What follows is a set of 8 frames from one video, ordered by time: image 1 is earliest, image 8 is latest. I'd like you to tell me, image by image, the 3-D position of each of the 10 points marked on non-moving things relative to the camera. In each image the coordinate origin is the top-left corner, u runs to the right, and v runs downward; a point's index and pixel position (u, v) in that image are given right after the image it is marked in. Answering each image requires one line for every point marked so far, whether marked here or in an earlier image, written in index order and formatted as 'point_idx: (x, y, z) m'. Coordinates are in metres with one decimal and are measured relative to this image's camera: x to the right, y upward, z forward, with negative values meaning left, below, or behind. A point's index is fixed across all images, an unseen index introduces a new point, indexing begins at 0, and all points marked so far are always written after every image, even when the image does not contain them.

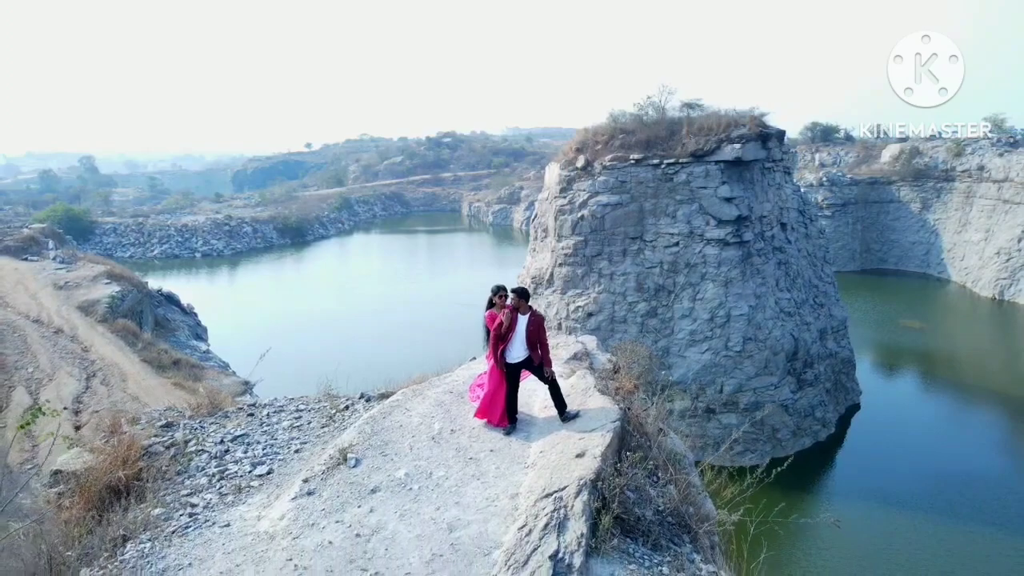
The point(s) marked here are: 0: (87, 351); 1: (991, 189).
0: (-6.0, -0.9, +9.2) m
1: (+14.8, +3.0, +20.0) m
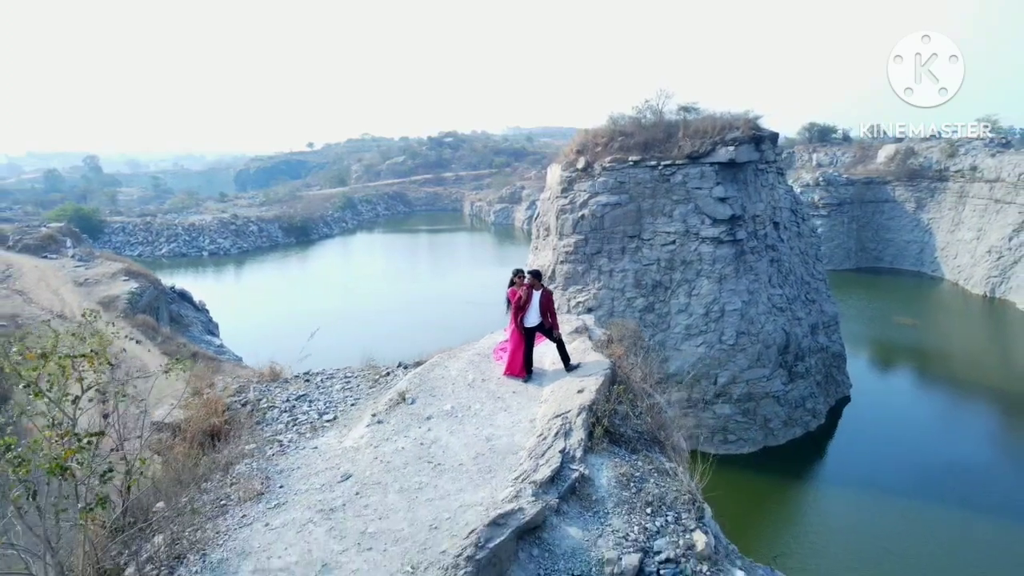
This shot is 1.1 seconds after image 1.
0: (-6.0, -0.8, +9.7) m
1: (+14.9, +3.1, +20.4) m
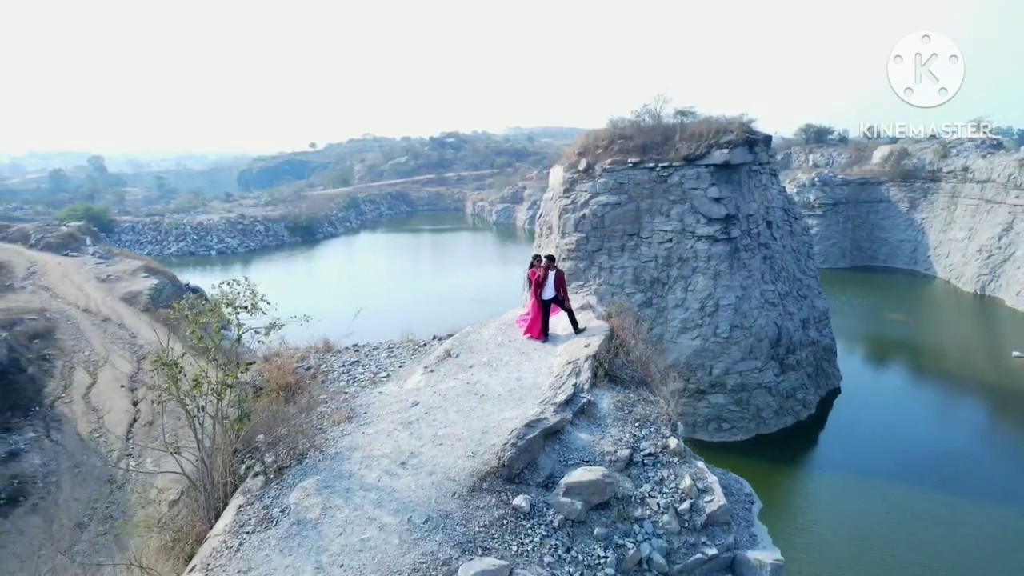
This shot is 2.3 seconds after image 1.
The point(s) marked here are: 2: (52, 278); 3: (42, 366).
0: (-5.9, -0.8, +10.2) m
1: (+14.9, +3.2, +20.9) m
2: (-8.7, +0.2, +12.2) m
3: (-6.6, -1.1, +9.1) m
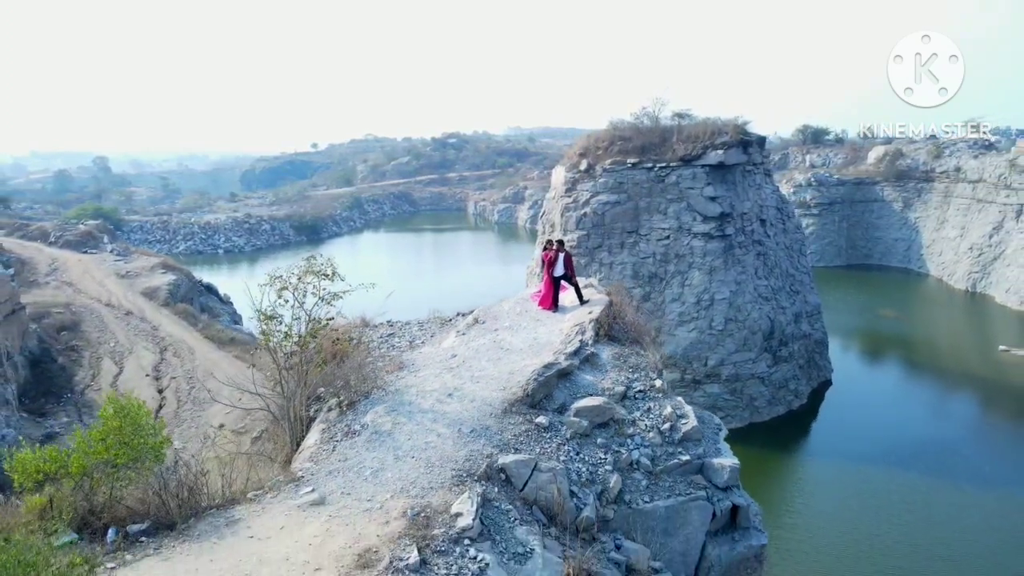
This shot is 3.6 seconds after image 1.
0: (-5.8, -0.7, +10.6) m
1: (+15.0, +3.3, +21.4) m
2: (-8.6, +0.3, +12.7) m
3: (-6.5, -1.0, +9.6) m
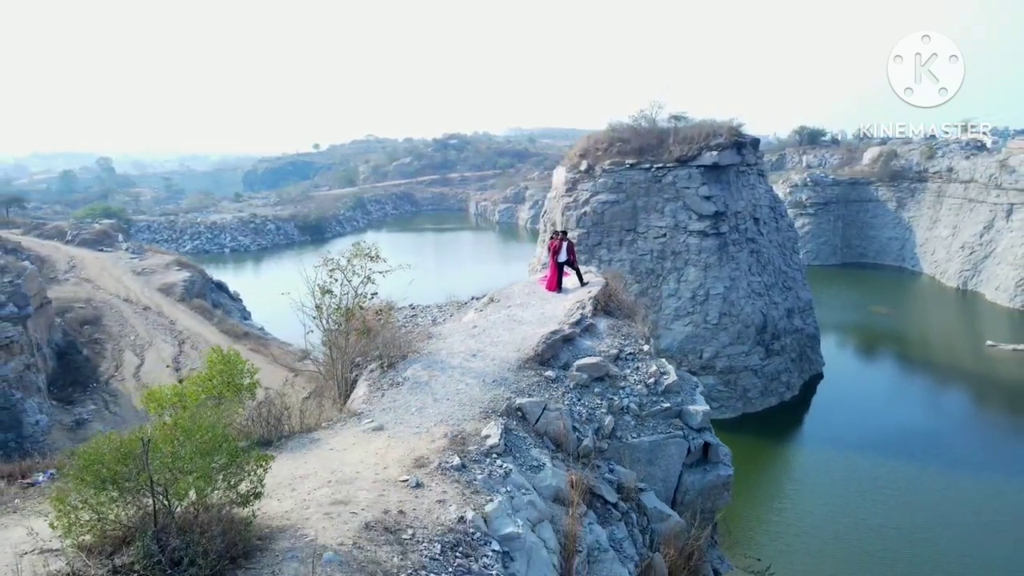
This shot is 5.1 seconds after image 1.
0: (-5.8, -0.6, +11.1) m
1: (+15.1, +3.3, +21.8) m
2: (-8.5, +0.3, +13.1) m
3: (-6.5, -0.9, +10.0) m
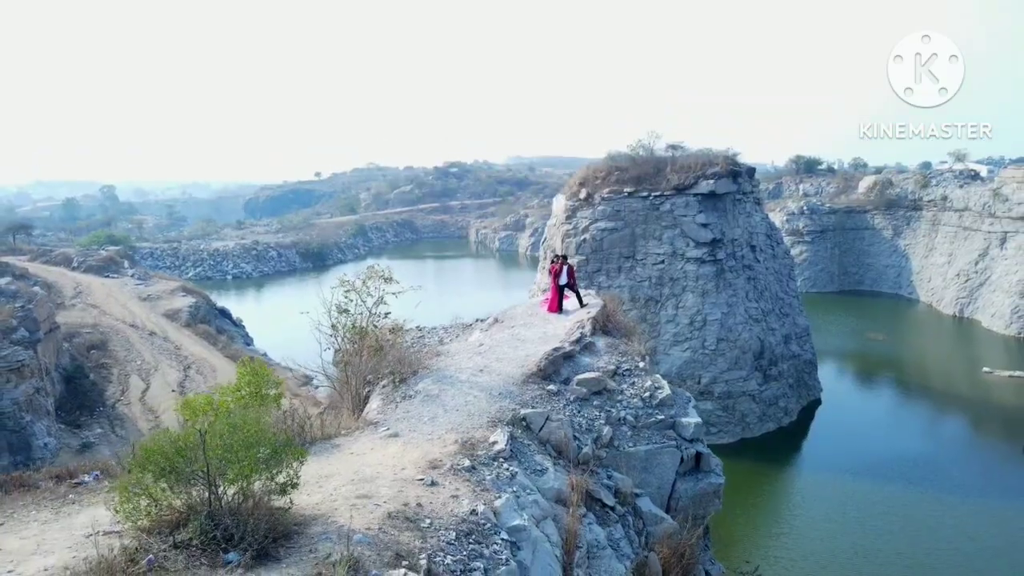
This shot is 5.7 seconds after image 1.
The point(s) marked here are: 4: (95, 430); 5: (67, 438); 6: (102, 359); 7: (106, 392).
0: (-5.8, -1.1, +11.3) m
1: (+15.1, +2.4, +22.2) m
2: (-8.5, -0.2, +13.3) m
3: (-6.5, -1.3, +10.2) m
4: (-5.6, -1.9, +8.6) m
5: (-5.6, -1.9, +8.2) m
6: (-6.7, -1.2, +10.6) m
7: (-6.0, -1.6, +9.6) m
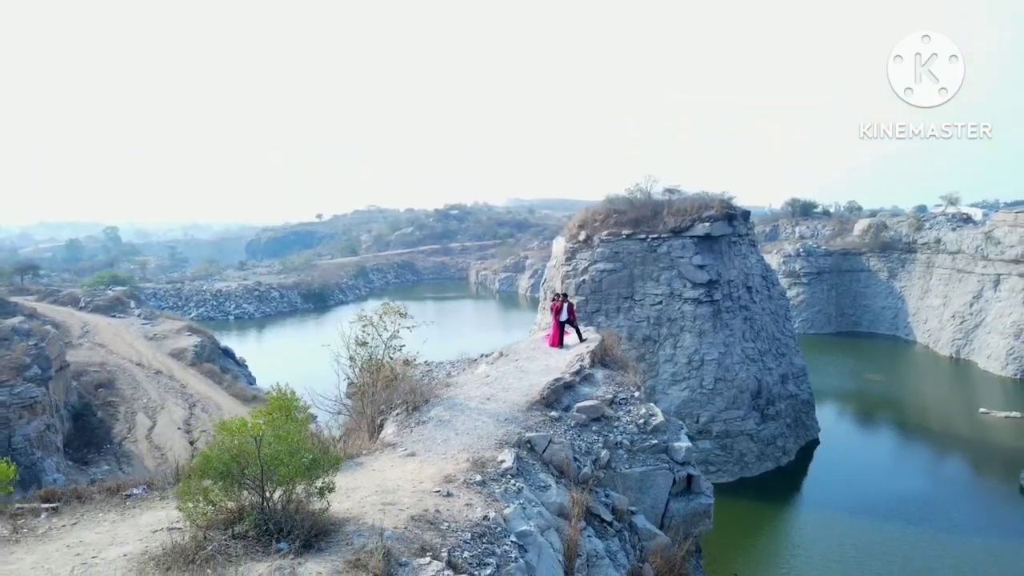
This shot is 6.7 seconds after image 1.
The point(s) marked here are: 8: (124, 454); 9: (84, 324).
0: (-5.8, -1.7, +11.4) m
1: (+15.1, +1.0, +22.5) m
2: (-8.5, -1.0, +13.5) m
3: (-6.4, -1.9, +10.3) m
4: (-5.5, -2.4, +8.7) m
5: (-5.6, -2.4, +8.3) m
6: (-6.7, -1.8, +10.7) m
7: (-6.0, -2.1, +9.8) m
8: (-5.5, -2.3, +9.2) m
9: (-9.3, -0.8, +14.1) m
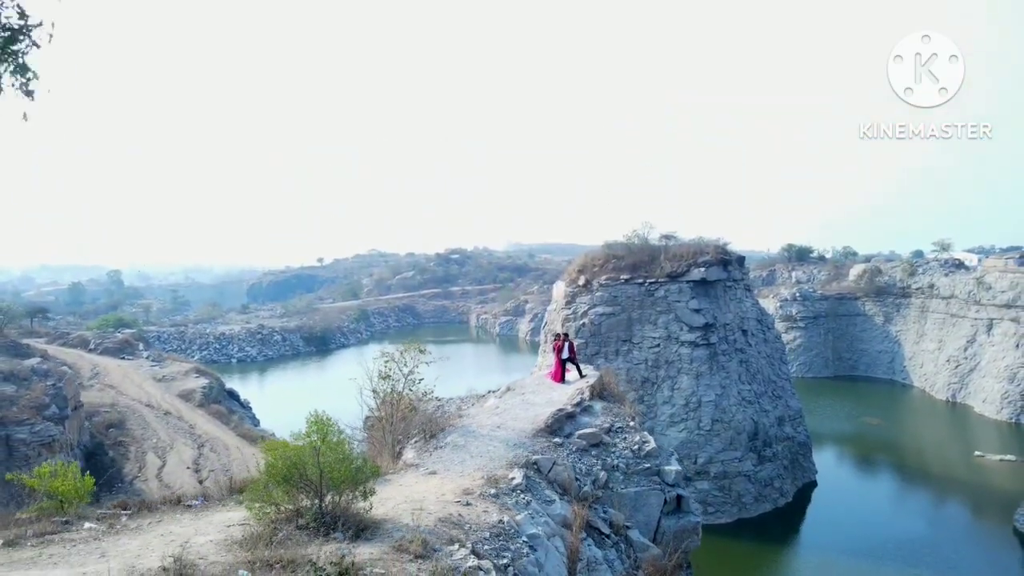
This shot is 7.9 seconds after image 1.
0: (-5.7, -2.5, +11.7) m
1: (+15.1, -0.6, +22.9) m
2: (-8.5, -1.9, +13.8) m
3: (-6.4, -2.6, +10.5) m
4: (-5.5, -3.0, +8.9) m
5: (-5.6, -3.0, +8.5) m
6: (-6.7, -2.5, +11.0) m
7: (-6.0, -2.8, +10.0) m
8: (-5.5, -3.0, +9.4) m
9: (-9.3, -1.7, +14.4) m
